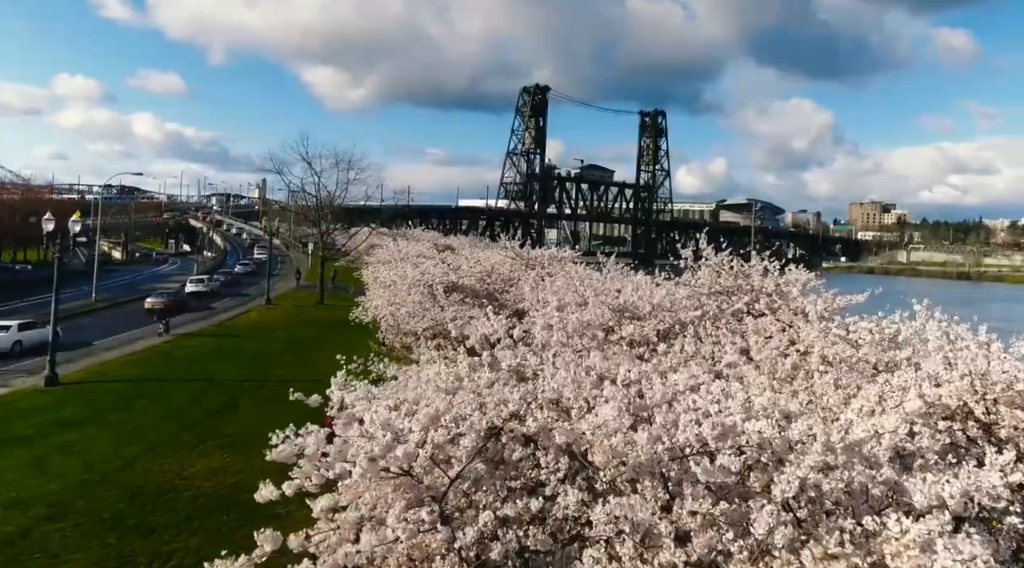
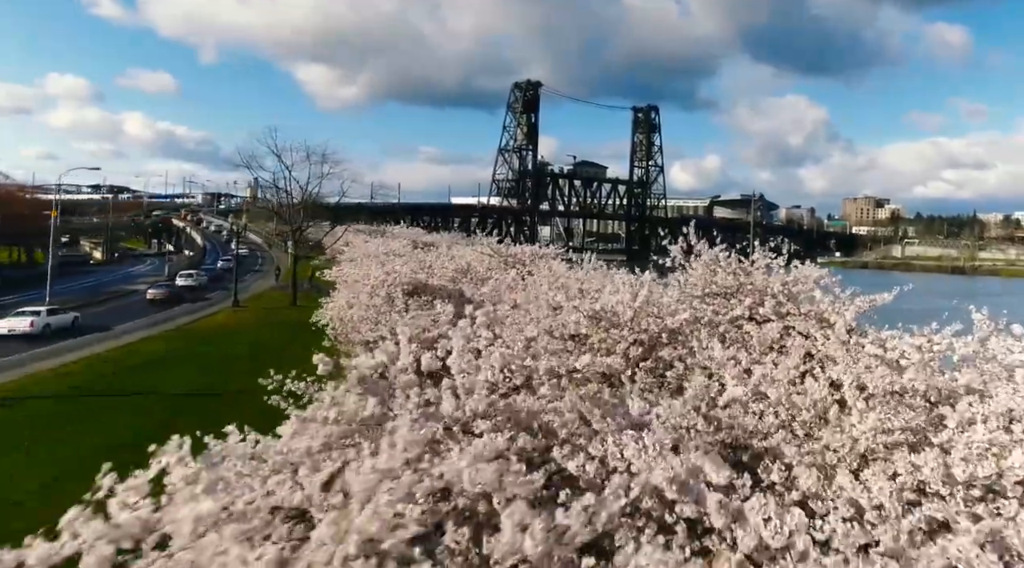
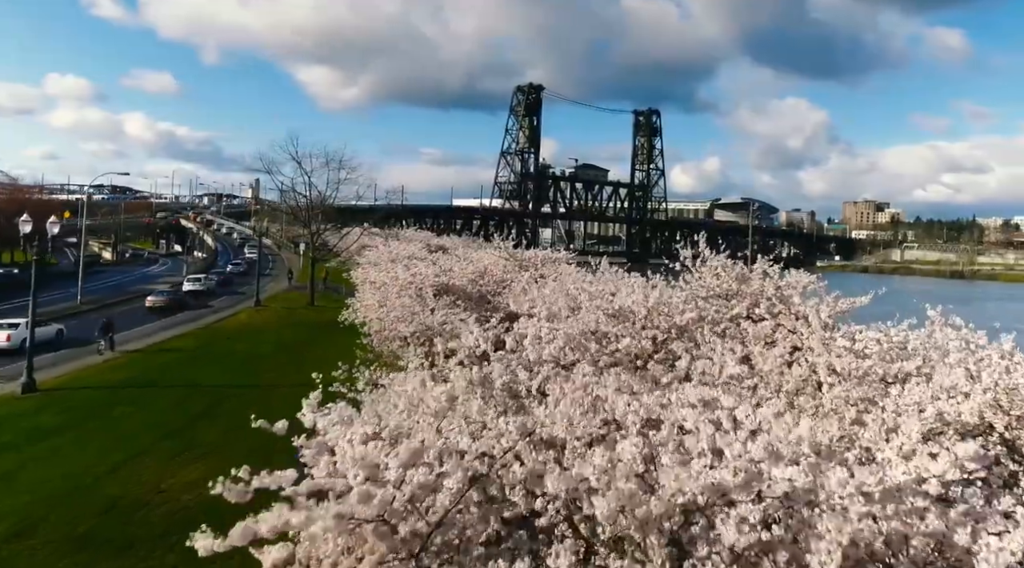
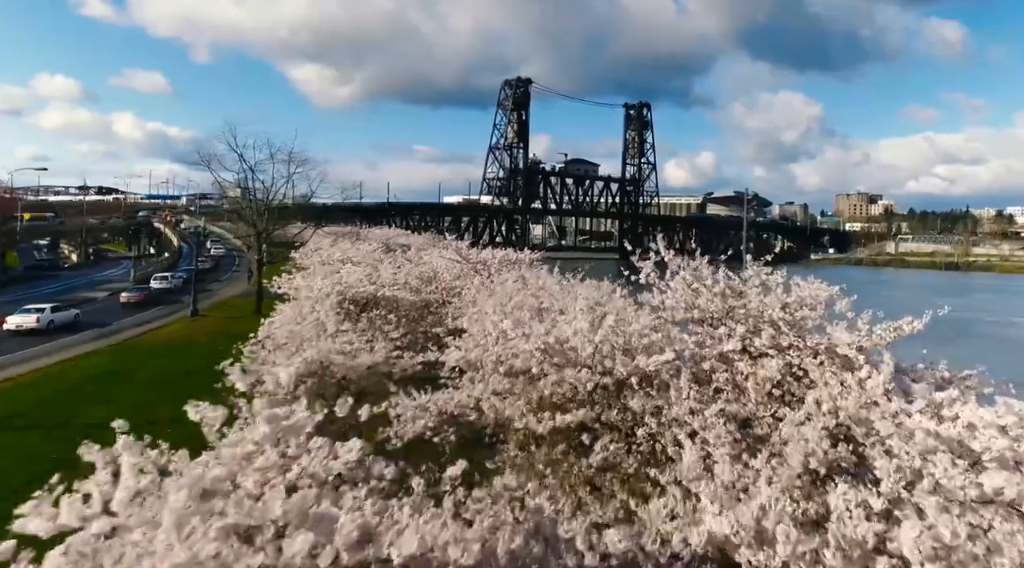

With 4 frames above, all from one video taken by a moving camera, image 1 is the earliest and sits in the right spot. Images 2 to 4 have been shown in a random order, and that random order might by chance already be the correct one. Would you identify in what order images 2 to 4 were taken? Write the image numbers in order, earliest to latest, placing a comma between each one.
3, 2, 4
